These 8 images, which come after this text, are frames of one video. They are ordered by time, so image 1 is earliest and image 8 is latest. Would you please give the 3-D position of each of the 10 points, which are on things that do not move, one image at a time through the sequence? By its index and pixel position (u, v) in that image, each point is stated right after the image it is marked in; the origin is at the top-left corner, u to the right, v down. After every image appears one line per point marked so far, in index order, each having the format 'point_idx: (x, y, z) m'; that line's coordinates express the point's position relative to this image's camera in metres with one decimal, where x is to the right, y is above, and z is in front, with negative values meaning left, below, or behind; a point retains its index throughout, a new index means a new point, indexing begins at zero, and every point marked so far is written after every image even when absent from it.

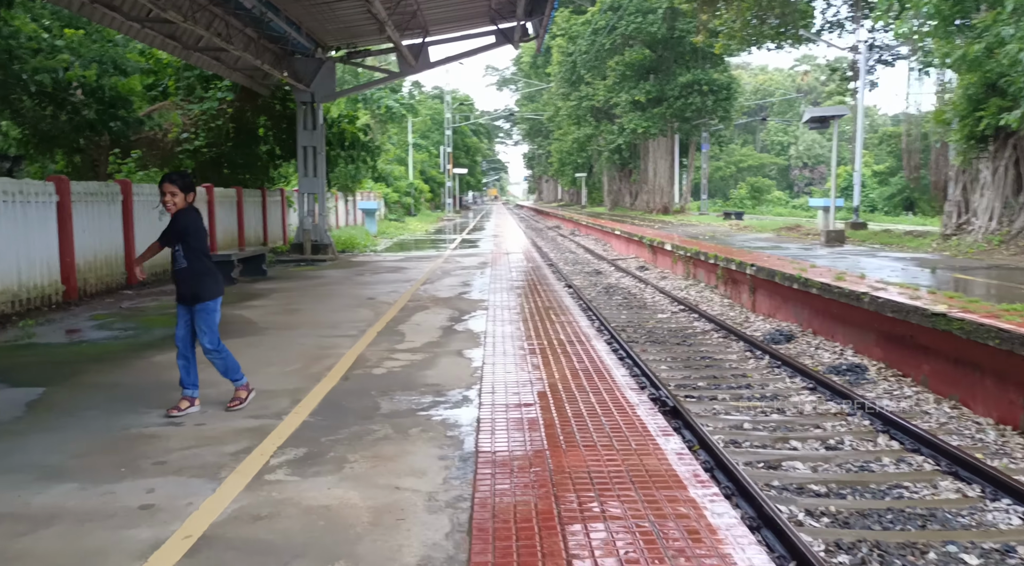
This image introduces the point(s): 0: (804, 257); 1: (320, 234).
0: (+5.2, +0.5, +14.9) m
1: (-4.5, +1.1, +18.9) m
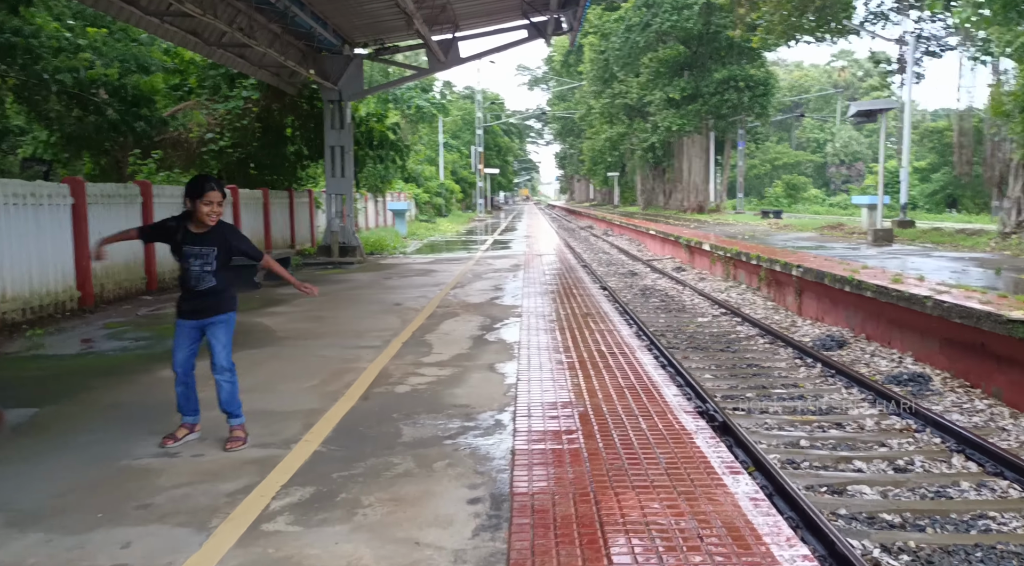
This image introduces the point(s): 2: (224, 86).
0: (+5.8, +0.4, +14.2) m
1: (-3.8, +1.0, +18.5) m
2: (-6.7, +4.5, +18.7) m
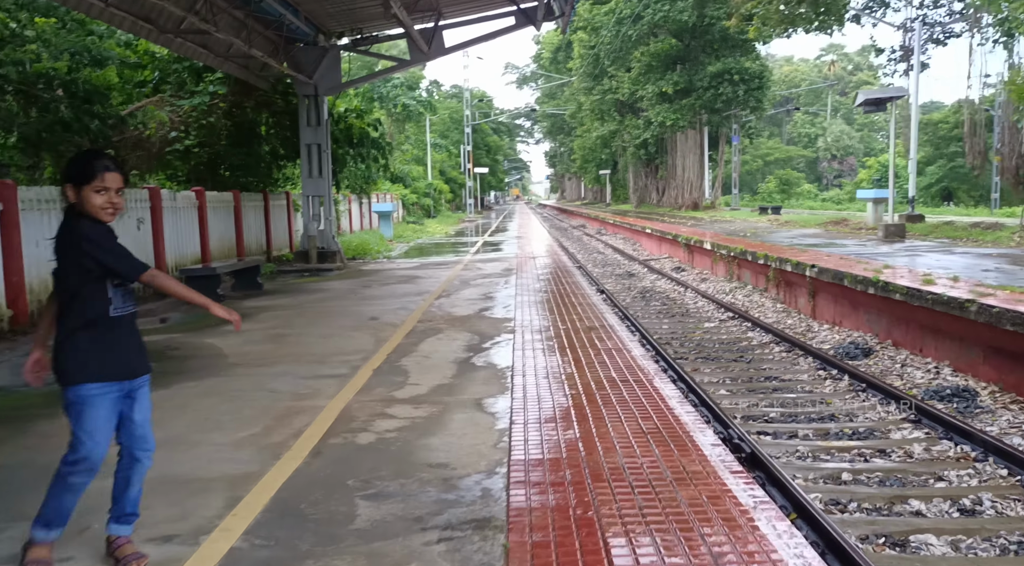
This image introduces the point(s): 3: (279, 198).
0: (+5.7, +0.4, +13.2) m
1: (-4.0, +0.9, +17.5) m
2: (-6.9, +4.3, +17.6) m
3: (-5.3, +1.9, +18.6) m
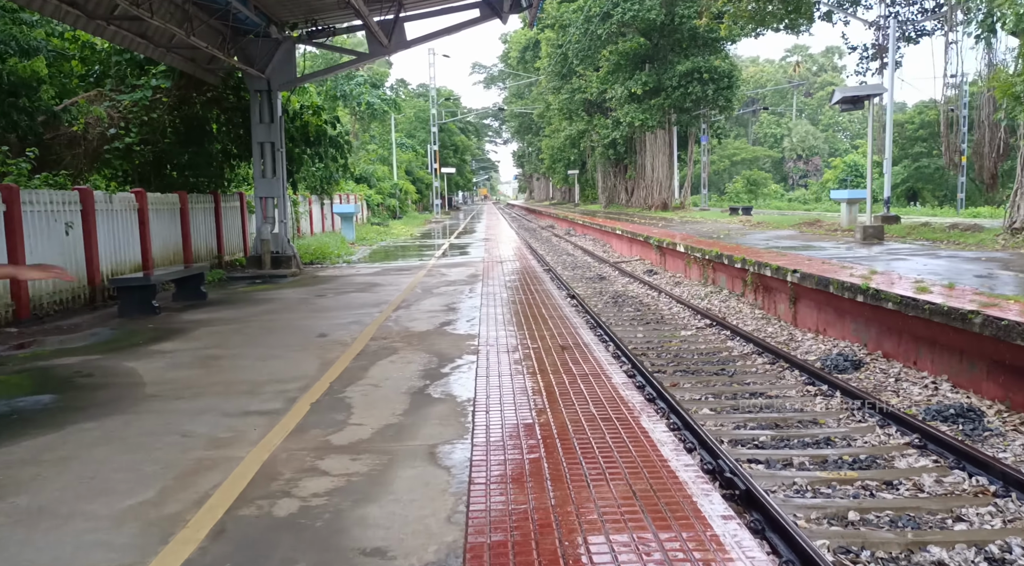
0: (+5.1, +0.4, +12.7) m
1: (-4.6, +0.8, +16.6) m
2: (-7.6, +4.2, +16.6) m
3: (-6.0, +1.8, +17.6) m
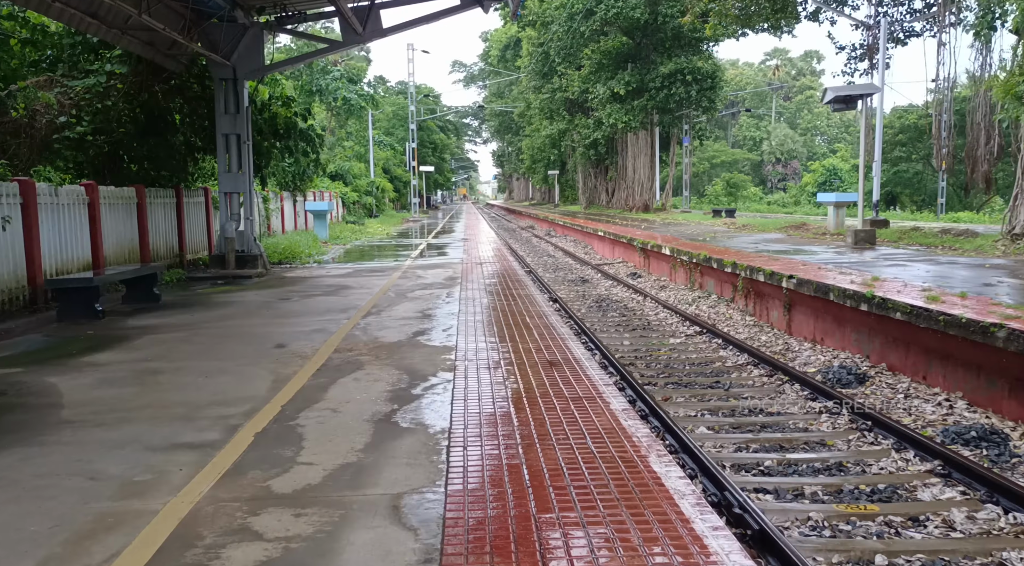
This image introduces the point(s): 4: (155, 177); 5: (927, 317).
0: (+4.9, +0.3, +12.1) m
1: (-5.0, +0.8, +15.8) m
2: (-8.0, +4.2, +15.7) m
3: (-6.4, +1.8, +16.8) m
4: (-7.3, +2.1, +16.8) m
5: (+3.8, -0.3, +7.6) m
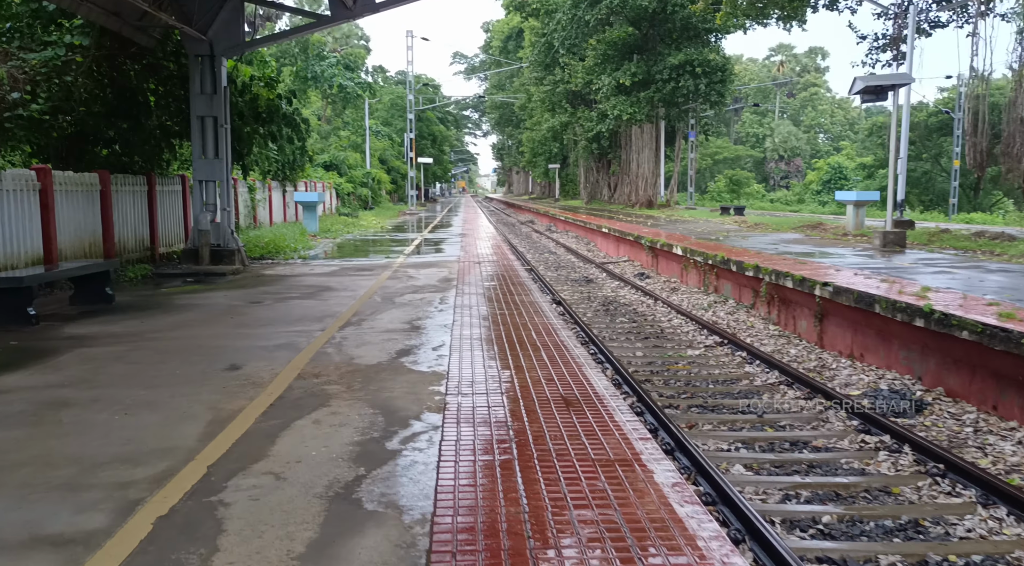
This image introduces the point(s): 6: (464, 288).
0: (+4.9, +0.2, +11.0) m
1: (-5.0, +0.8, +14.6) m
2: (-7.9, +4.3, +14.5) m
3: (-6.3, +1.9, +15.6) m
4: (-7.2, +2.3, +15.6) m
5: (+3.8, -0.4, +6.5) m
6: (-0.6, -0.1, +11.7) m
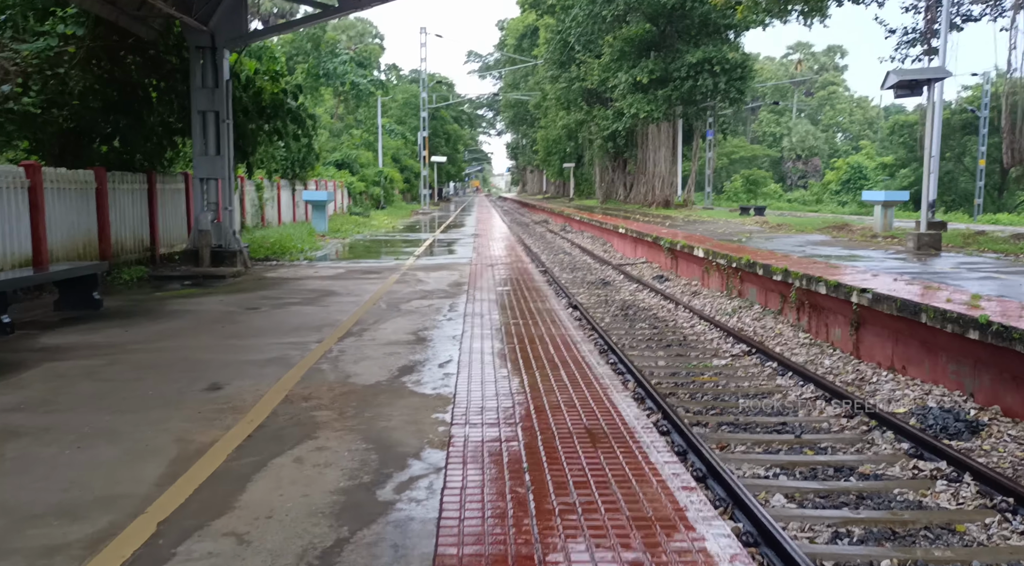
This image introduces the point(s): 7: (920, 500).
0: (+5.1, +0.1, +10.3) m
1: (-4.8, +0.8, +14.1) m
2: (-7.6, +4.3, +14.0) m
3: (-6.1, +1.9, +15.1) m
4: (-6.9, +2.2, +15.2) m
5: (+3.9, -0.5, +5.8) m
6: (-0.5, -0.1, +11.1) m
7: (+2.7, -1.4, +5.4) m
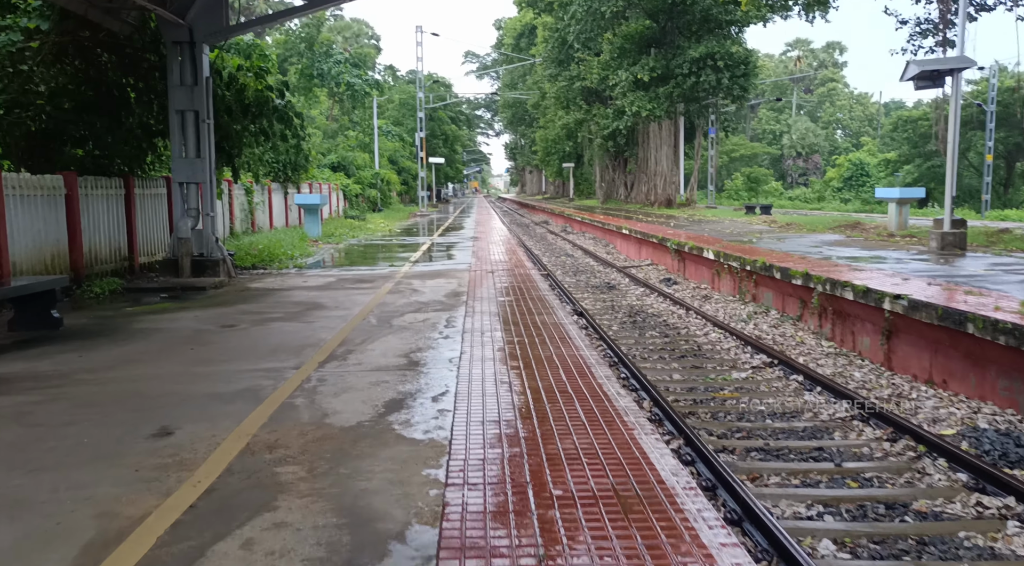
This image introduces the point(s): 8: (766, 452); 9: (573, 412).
0: (+5.1, +0.1, +9.6) m
1: (-4.7, +0.6, +13.4) m
2: (-7.7, +4.1, +13.3) m
3: (-6.1, +1.7, +14.4) m
4: (-6.9, +2.1, +14.4) m
5: (+4.0, -0.6, +5.1) m
6: (-0.4, -0.2, +10.4) m
7: (+2.7, -1.5, +4.7) m
8: (+2.0, -1.3, +6.4) m
9: (+0.4, -0.7, +6.6) m
